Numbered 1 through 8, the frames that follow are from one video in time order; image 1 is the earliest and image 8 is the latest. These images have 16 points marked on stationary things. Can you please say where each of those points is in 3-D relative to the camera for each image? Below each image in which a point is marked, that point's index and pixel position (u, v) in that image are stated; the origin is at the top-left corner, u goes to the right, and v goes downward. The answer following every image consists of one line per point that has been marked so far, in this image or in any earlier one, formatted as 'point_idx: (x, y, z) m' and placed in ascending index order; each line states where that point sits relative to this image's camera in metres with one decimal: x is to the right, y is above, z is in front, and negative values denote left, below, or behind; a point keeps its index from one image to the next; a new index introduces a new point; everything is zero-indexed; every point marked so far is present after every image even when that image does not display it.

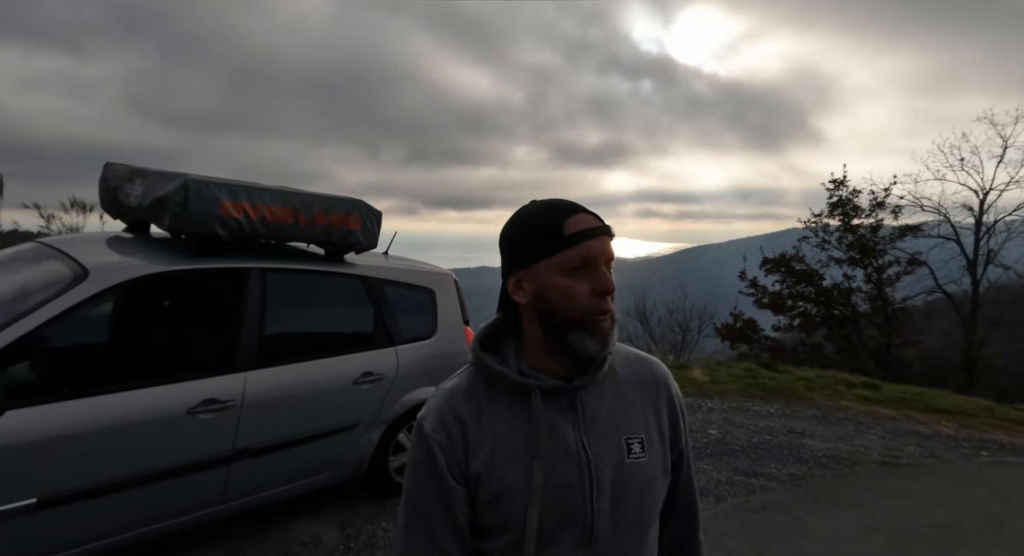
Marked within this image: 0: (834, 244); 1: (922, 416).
0: (+7.4, +0.8, +12.7) m
1: (+5.2, -1.7, +7.1) m
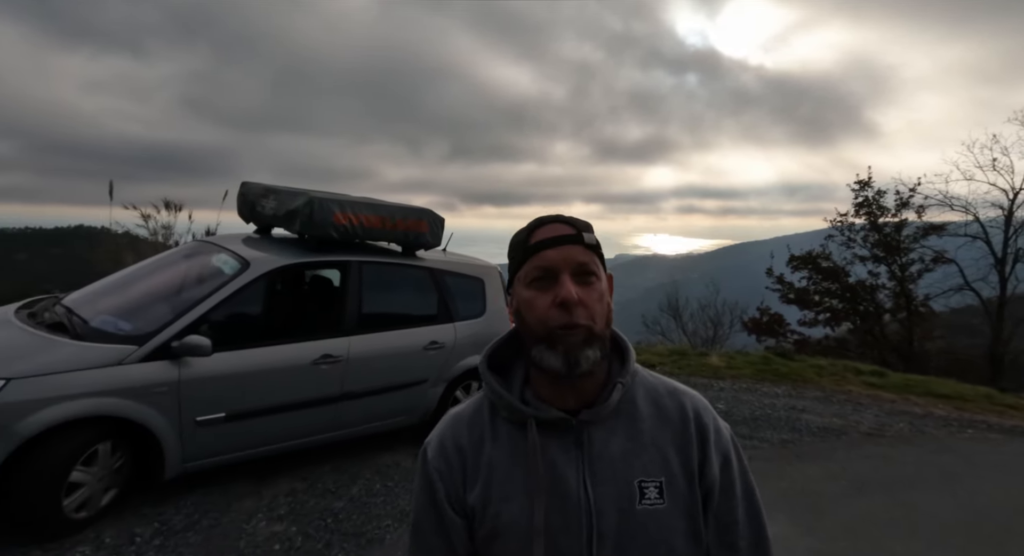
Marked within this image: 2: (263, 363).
0: (+8.3, +0.8, +13.3) m
1: (+5.8, -1.7, +7.8) m
2: (-1.8, -0.6, +4.0) m
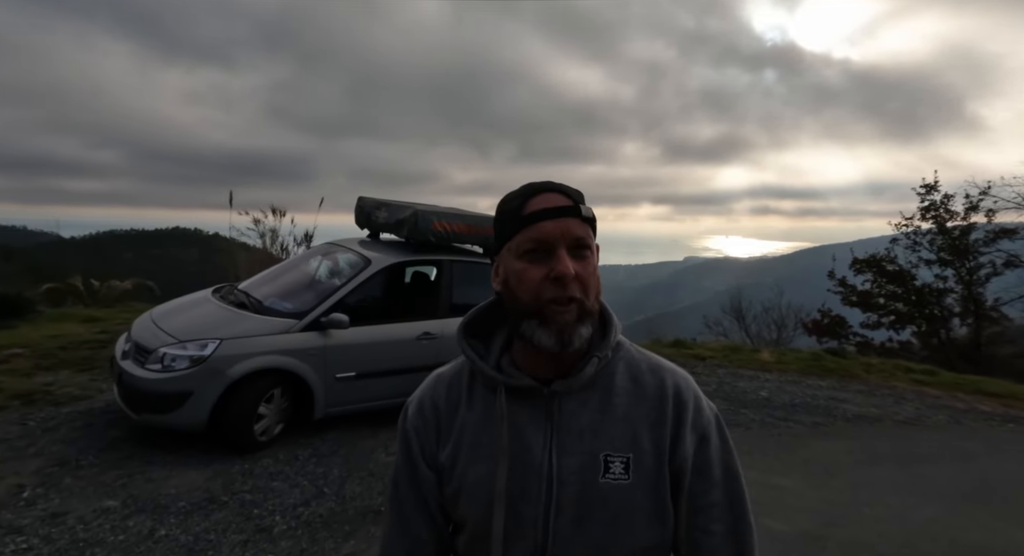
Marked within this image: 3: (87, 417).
0: (+9.9, +0.8, +13.3) m
1: (+6.7, -1.7, +8.1) m
2: (-1.2, -0.6, +5.2) m
3: (-3.6, -1.2, +4.7) m
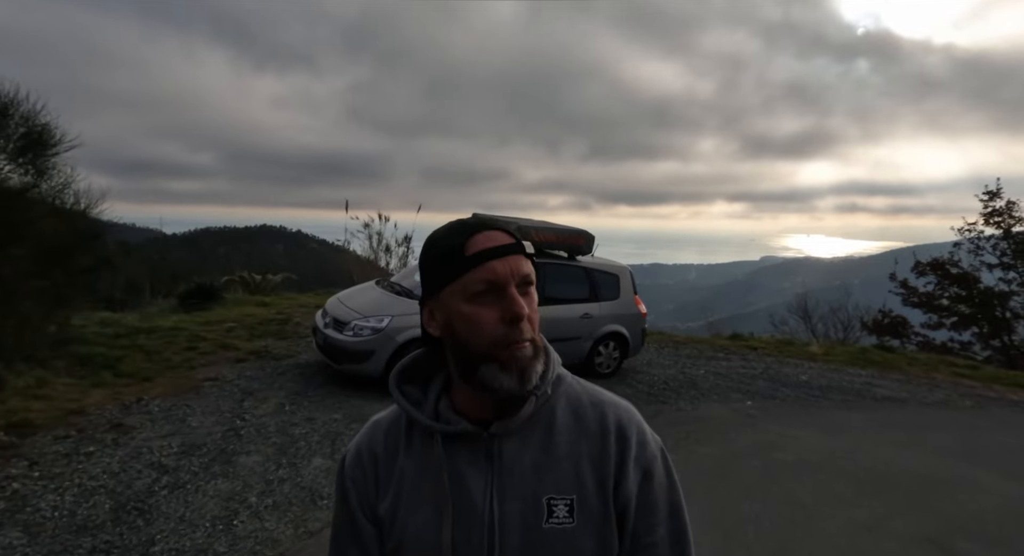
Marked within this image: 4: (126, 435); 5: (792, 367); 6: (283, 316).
0: (+11.8, +0.7, +13.7) m
1: (+8.0, -1.8, +9.0) m
2: (-0.2, -0.5, +7.1) m
3: (-2.6, -1.1, +6.8) m
4: (-3.2, -1.3, +4.6) m
5: (+4.7, -1.5, +9.2) m
6: (-3.9, -0.6, +9.3) m
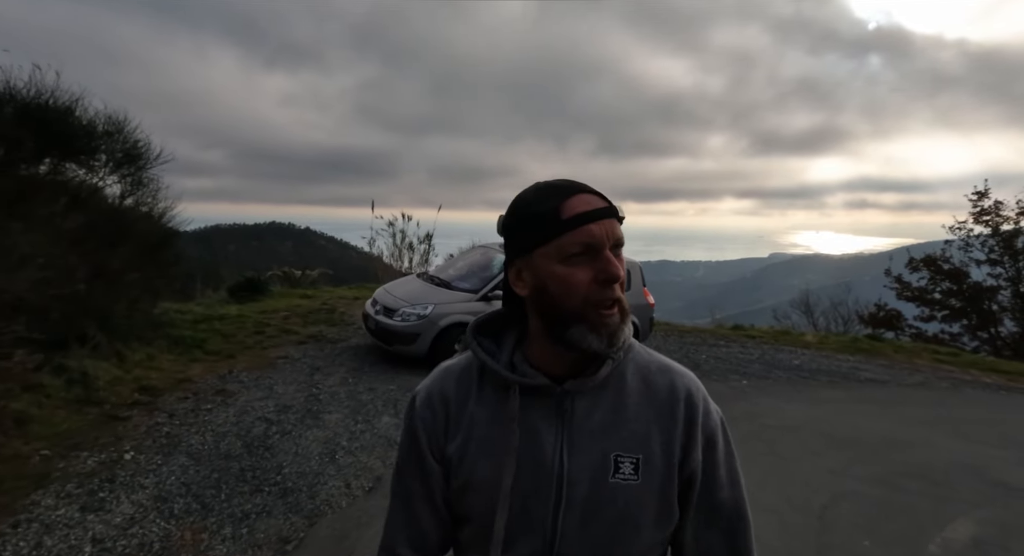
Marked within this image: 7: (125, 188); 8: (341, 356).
0: (+12.3, +0.8, +14.6) m
1: (+8.4, -1.7, +9.9) m
2: (+0.1, -0.4, +8.1) m
3: (-2.3, -1.0, +7.9) m
4: (-2.9, -1.2, +5.7) m
5: (+5.1, -1.4, +10.2) m
6: (-3.5, -0.5, +10.4) m
7: (-5.2, +1.2, +7.5) m
8: (-2.3, -1.1, +7.6) m
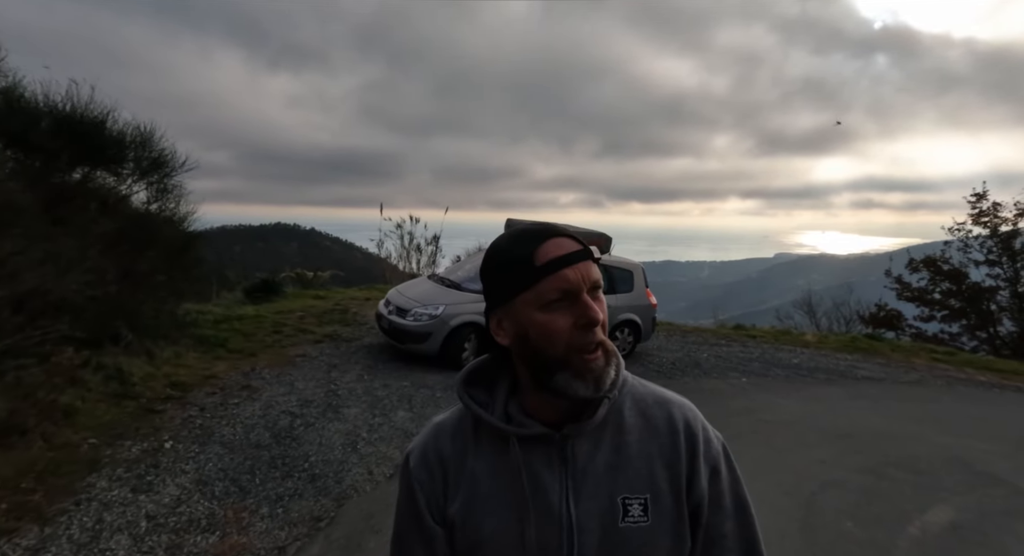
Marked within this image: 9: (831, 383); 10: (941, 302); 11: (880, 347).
0: (+12.4, +0.8, +14.8) m
1: (+8.5, -1.7, +10.2) m
2: (+0.2, -0.5, +8.4) m
3: (-2.2, -1.0, +8.2) m
4: (-2.8, -1.3, +6.0) m
5: (+5.2, -1.4, +10.5) m
6: (-3.3, -0.5, +10.8) m
7: (-5.1, +1.2, +7.9) m
8: (-2.2, -1.1, +7.9) m
9: (+5.1, -1.7, +8.9) m
10: (+11.8, -0.7, +15.2) m
11: (+7.6, -1.4, +11.4) m
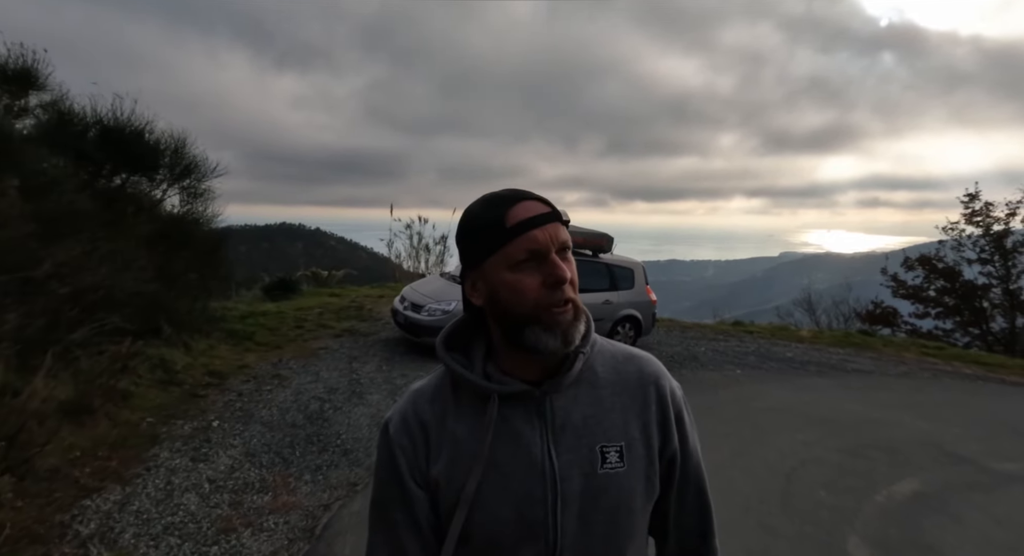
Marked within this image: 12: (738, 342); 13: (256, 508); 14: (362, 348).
0: (+12.6, +0.9, +15.2) m
1: (+8.6, -1.6, +10.6) m
2: (+0.4, -0.4, +9.0) m
3: (-2.0, -1.0, +8.8) m
4: (-2.7, -1.2, +6.6) m
5: (+5.3, -1.4, +11.0) m
6: (-3.2, -0.5, +11.3) m
7: (-5.0, +1.2, +8.4) m
8: (-2.1, -1.1, +8.4) m
9: (+5.2, -1.6, +9.3) m
10: (+12.0, -0.6, +15.6) m
11: (+7.8, -1.4, +11.9) m
12: (+4.5, -1.3, +11.0) m
13: (-1.7, -1.5, +3.7) m
14: (-2.3, -1.1, +8.4) m
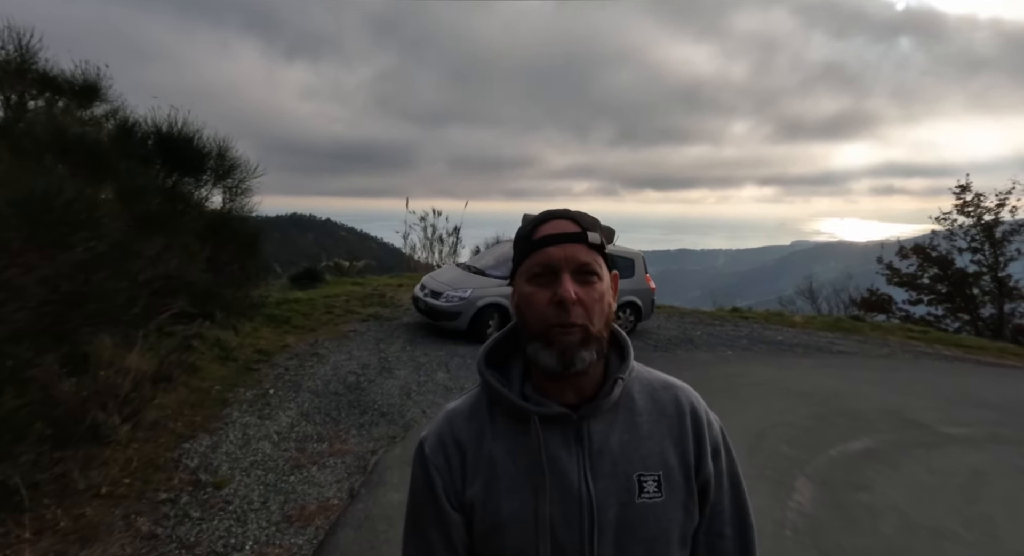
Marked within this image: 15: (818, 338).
0: (+12.9, +1.2, +15.8) m
1: (+8.8, -1.4, +11.4) m
2: (+0.5, -0.2, +9.8) m
3: (-1.9, -0.8, +9.7) m
4: (-2.6, -1.1, +7.5) m
5: (+5.5, -1.1, +11.8) m
6: (-3.0, -0.3, +12.2) m
7: (-4.8, +1.4, +9.3) m
8: (-1.9, -0.9, +9.3) m
9: (+5.4, -1.4, +10.1) m
10: (+12.3, -0.3, +16.3) m
11: (+8.0, -1.1, +12.6) m
12: (+4.7, -1.0, +11.8) m
13: (-1.6, -1.4, +4.6) m
14: (-2.1, -0.9, +9.3) m
15: (+6.3, -1.3, +11.4) m
